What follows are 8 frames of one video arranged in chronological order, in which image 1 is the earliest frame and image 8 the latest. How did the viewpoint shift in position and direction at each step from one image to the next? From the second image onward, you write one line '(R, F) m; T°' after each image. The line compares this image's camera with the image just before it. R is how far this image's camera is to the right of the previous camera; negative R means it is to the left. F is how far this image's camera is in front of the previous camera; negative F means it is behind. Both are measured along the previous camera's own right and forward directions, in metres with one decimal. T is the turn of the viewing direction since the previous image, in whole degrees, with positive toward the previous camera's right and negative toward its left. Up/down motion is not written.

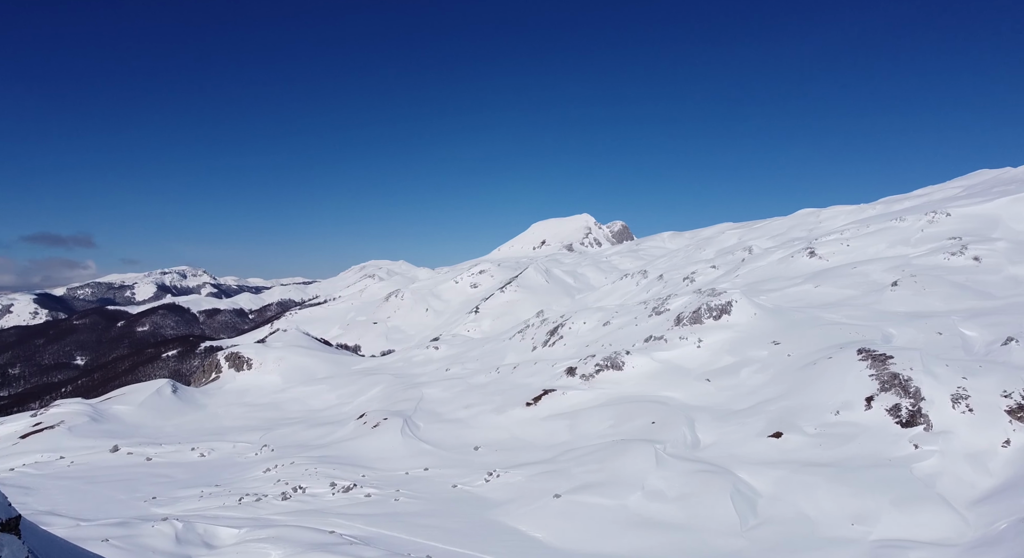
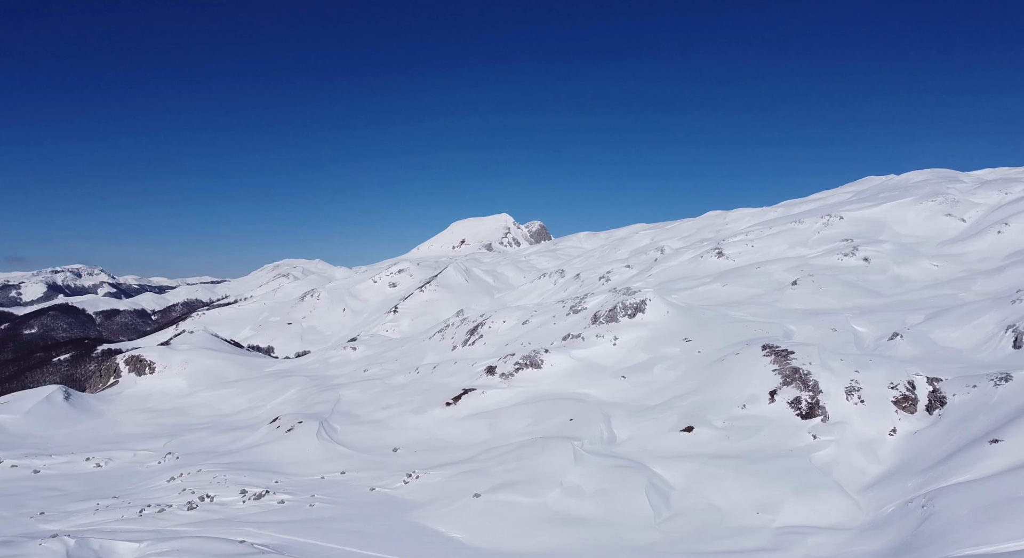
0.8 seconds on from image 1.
(+0.2, -0.2) m; +6°
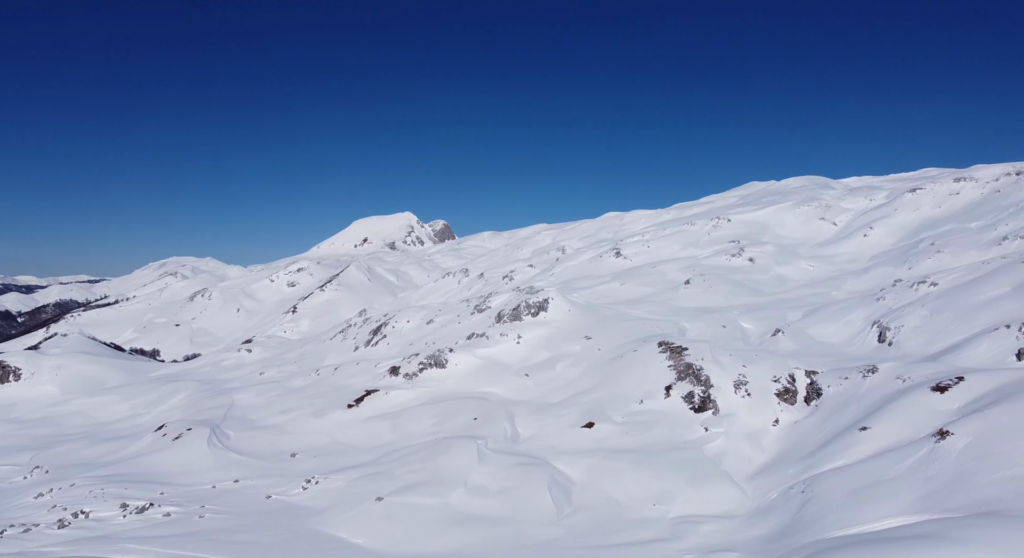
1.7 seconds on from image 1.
(+0.2, -0.2) m; +7°
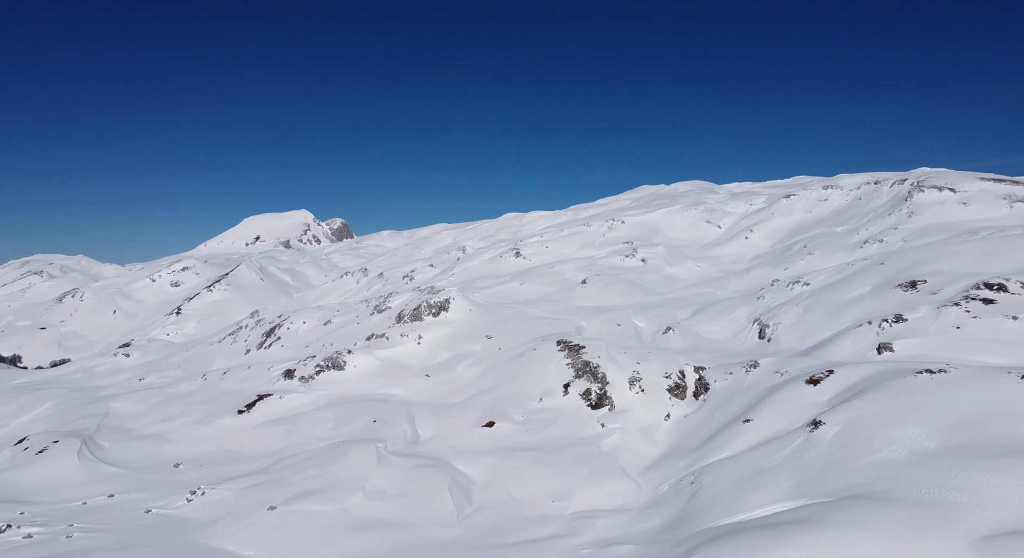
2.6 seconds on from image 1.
(+0.1, -0.2) m; +7°
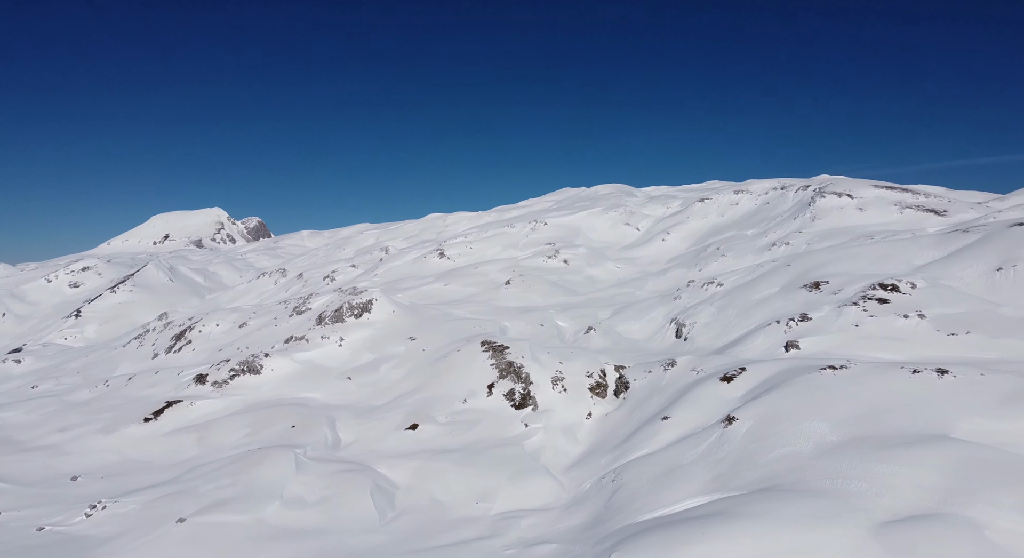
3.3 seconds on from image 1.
(+0.2, 0.0) m; +5°
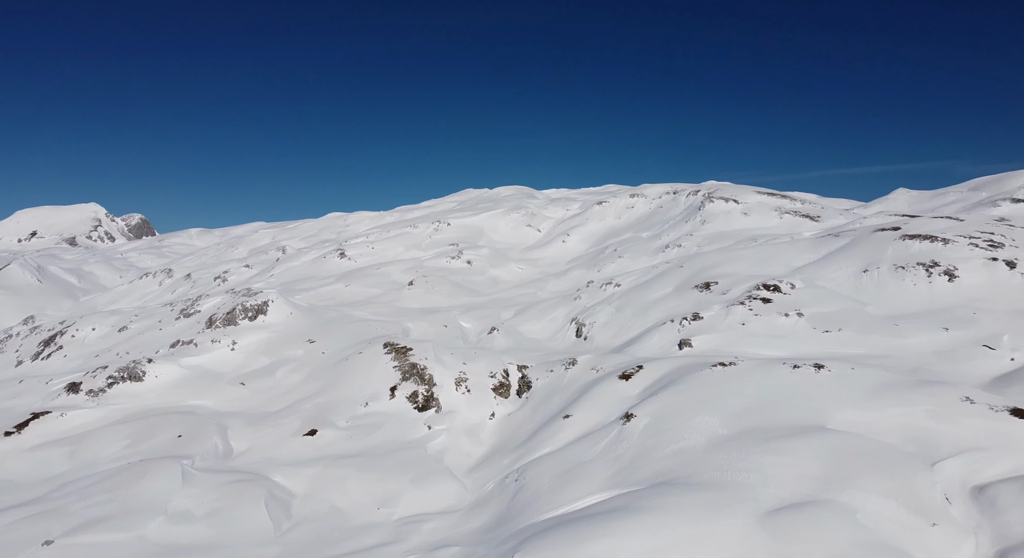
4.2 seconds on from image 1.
(-0.7, 0.0) m; +8°
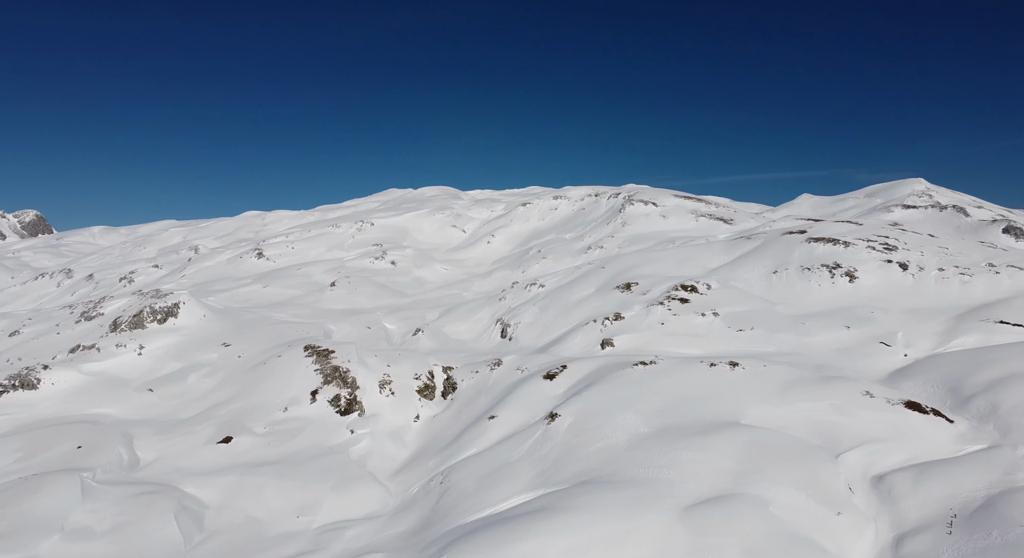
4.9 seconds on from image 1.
(-0.9, +0.1) m; +7°
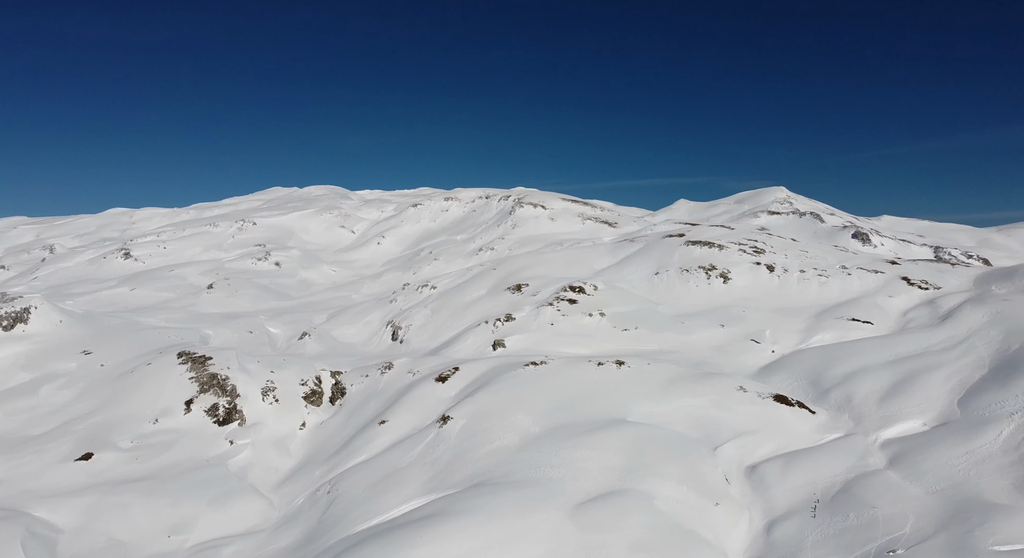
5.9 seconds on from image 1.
(-1.2, +0.5) m; +10°
